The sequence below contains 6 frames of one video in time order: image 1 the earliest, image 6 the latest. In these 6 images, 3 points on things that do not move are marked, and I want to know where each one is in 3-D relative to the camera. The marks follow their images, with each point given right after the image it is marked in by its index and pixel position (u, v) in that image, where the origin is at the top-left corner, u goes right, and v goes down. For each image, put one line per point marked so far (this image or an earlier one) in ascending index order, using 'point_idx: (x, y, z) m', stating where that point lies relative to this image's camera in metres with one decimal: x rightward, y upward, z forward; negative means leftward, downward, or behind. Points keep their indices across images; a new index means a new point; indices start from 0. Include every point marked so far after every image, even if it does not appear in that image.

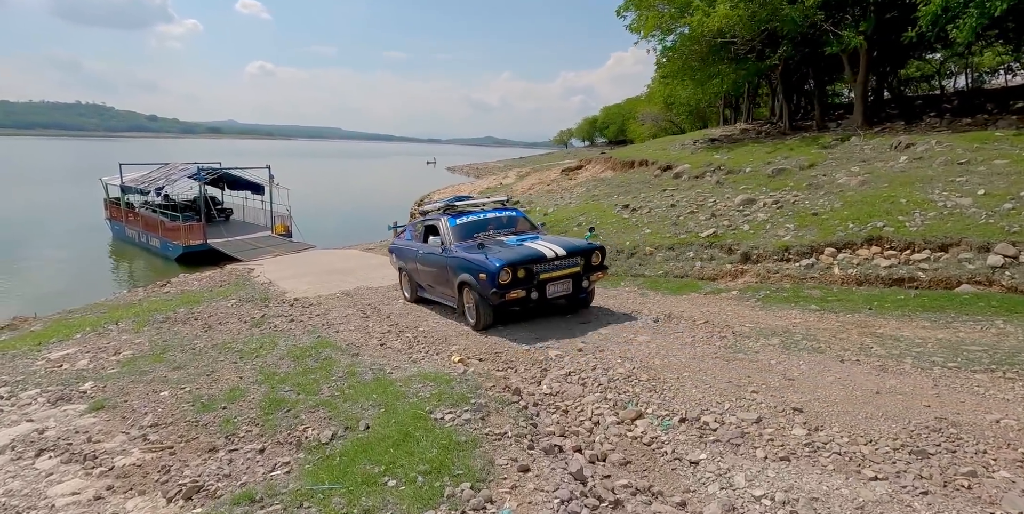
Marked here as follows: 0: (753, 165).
0: (+7.2, +2.8, +15.7) m
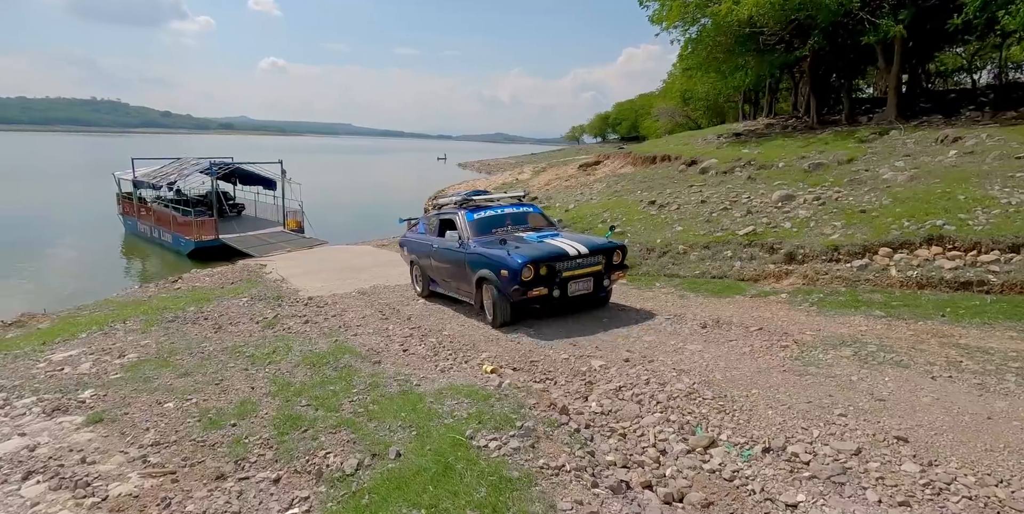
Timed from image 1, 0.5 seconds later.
0: (+7.8, +2.8, +15.0) m
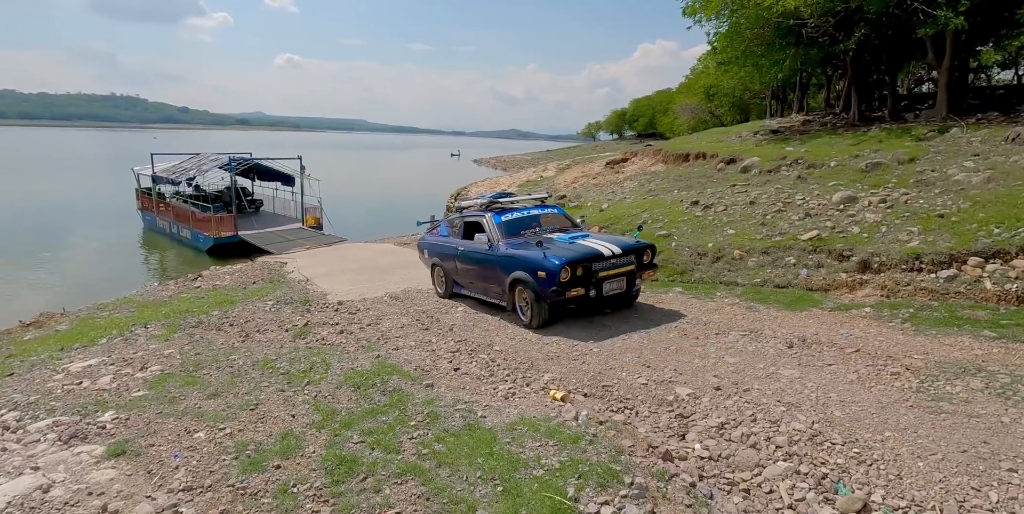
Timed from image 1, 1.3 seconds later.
0: (+8.8, +2.7, +14.1) m
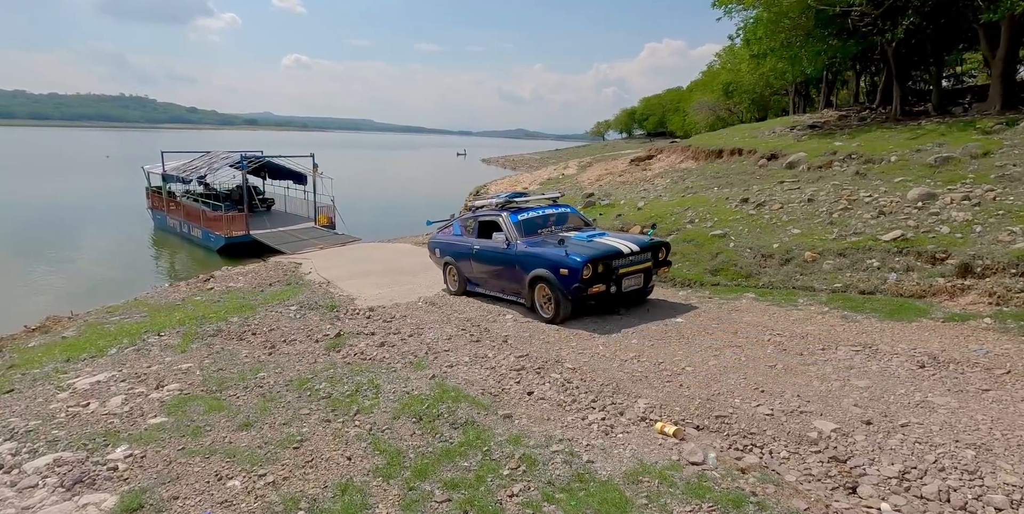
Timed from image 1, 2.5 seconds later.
0: (+9.6, +2.6, +13.1) m
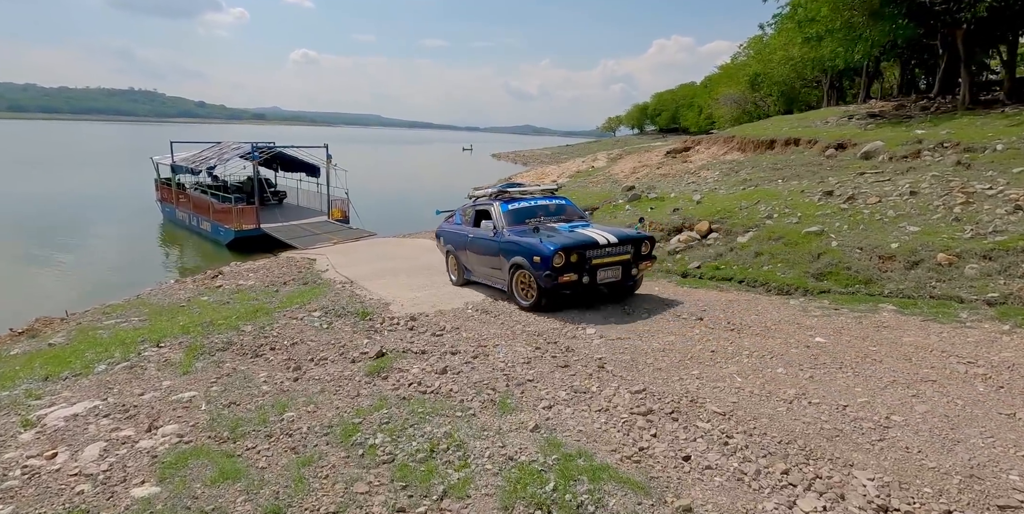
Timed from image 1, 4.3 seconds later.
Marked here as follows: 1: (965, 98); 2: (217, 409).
0: (+10.7, +2.6, +11.4) m
1: (+15.7, +5.5, +18.0) m
2: (-2.6, -1.3, +4.6) m
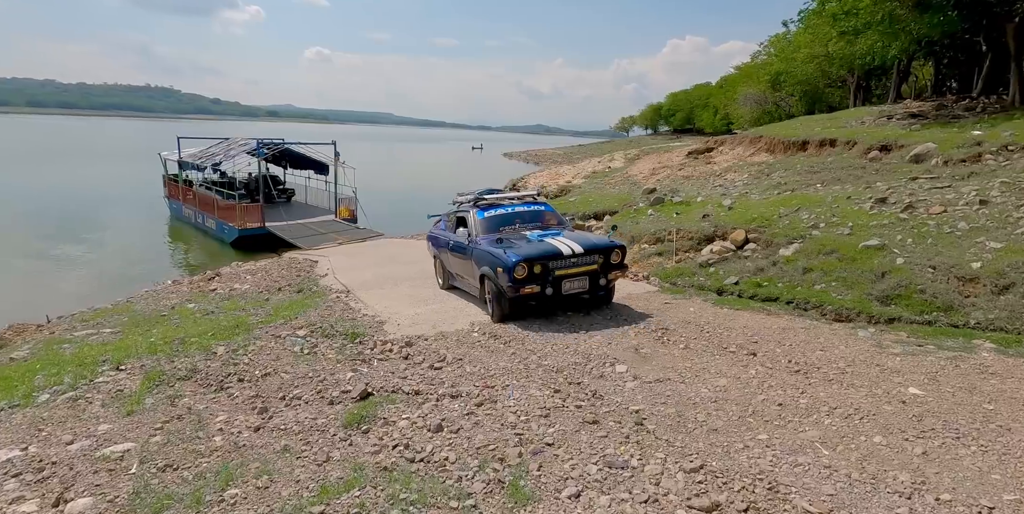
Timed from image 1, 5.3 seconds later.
0: (+11.0, +2.2, +10.2) m
1: (+16.1, +5.1, +16.6) m
2: (-2.5, -1.5, +3.6) m
